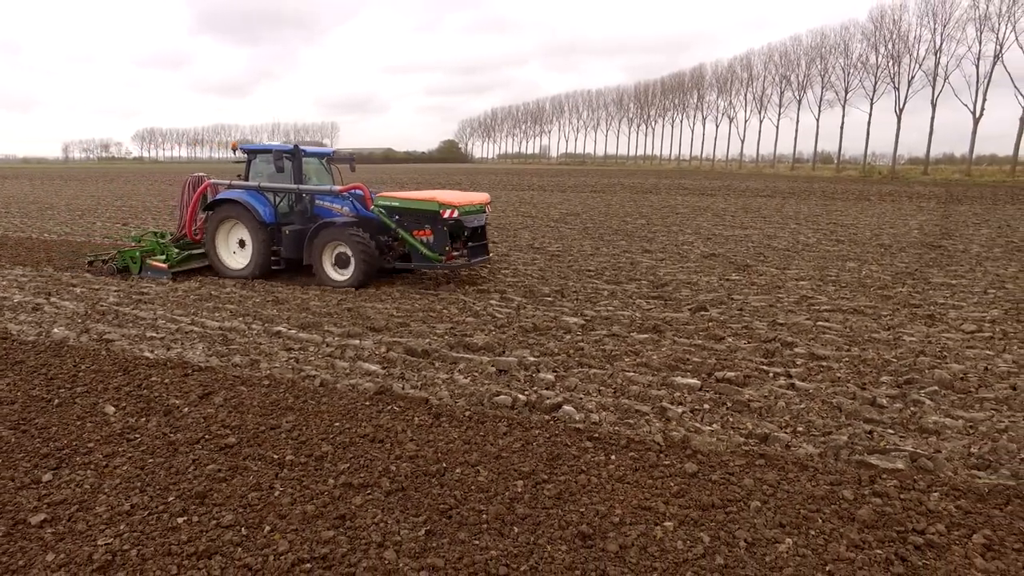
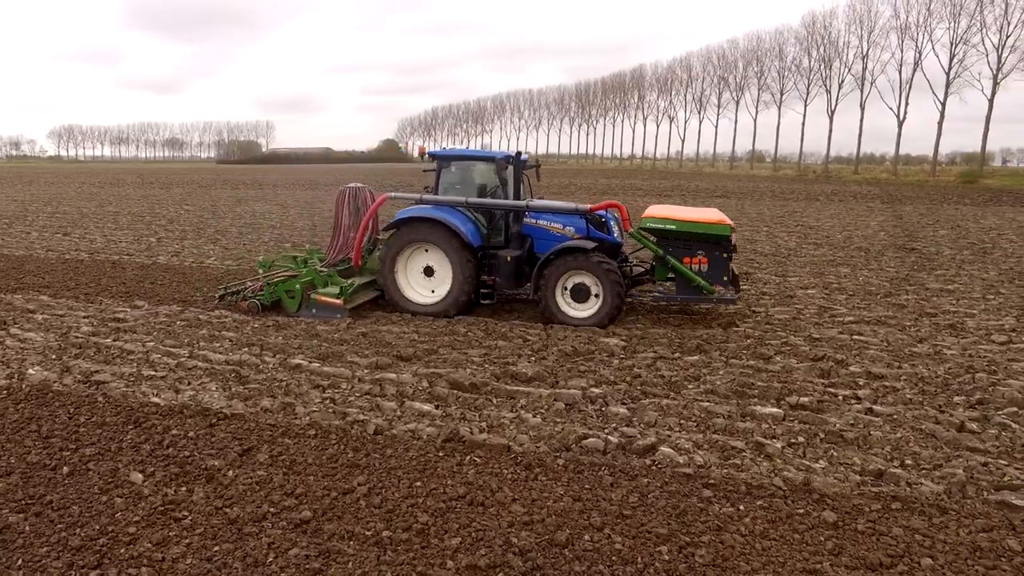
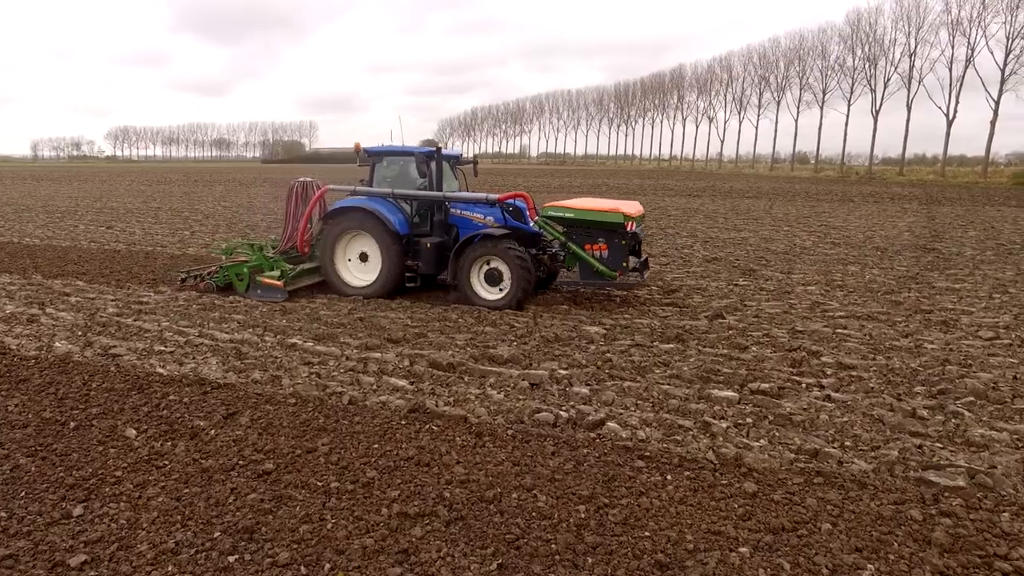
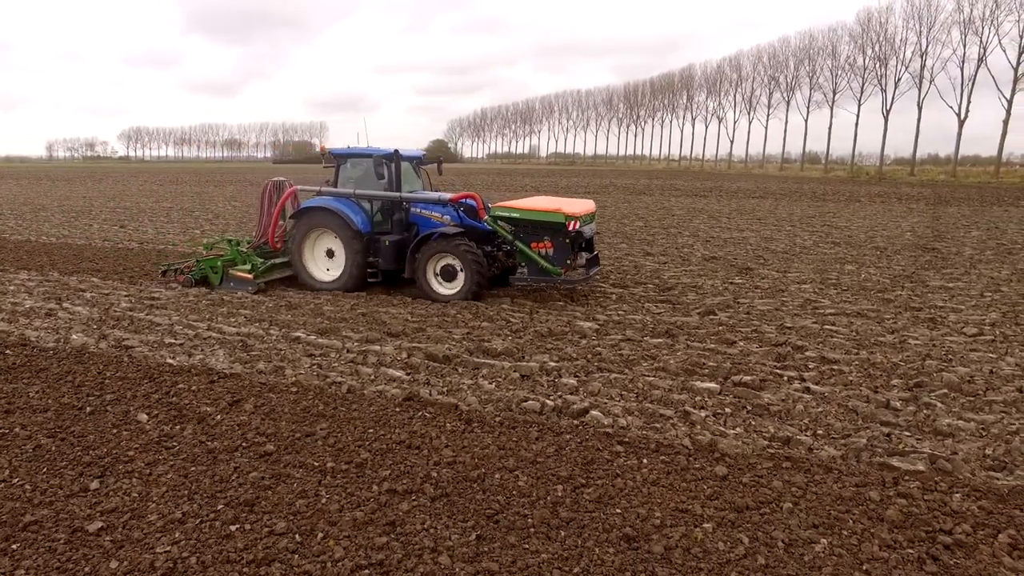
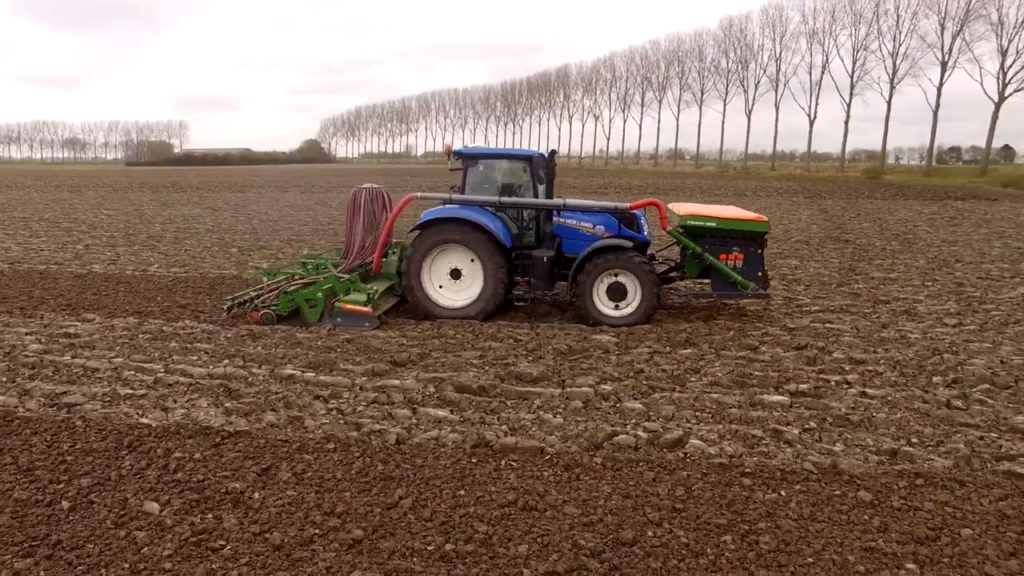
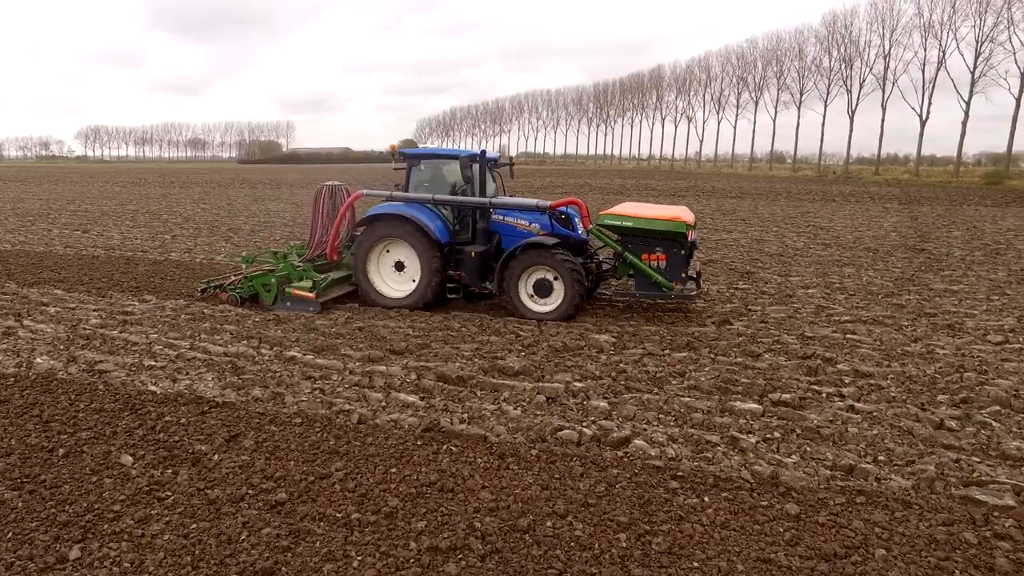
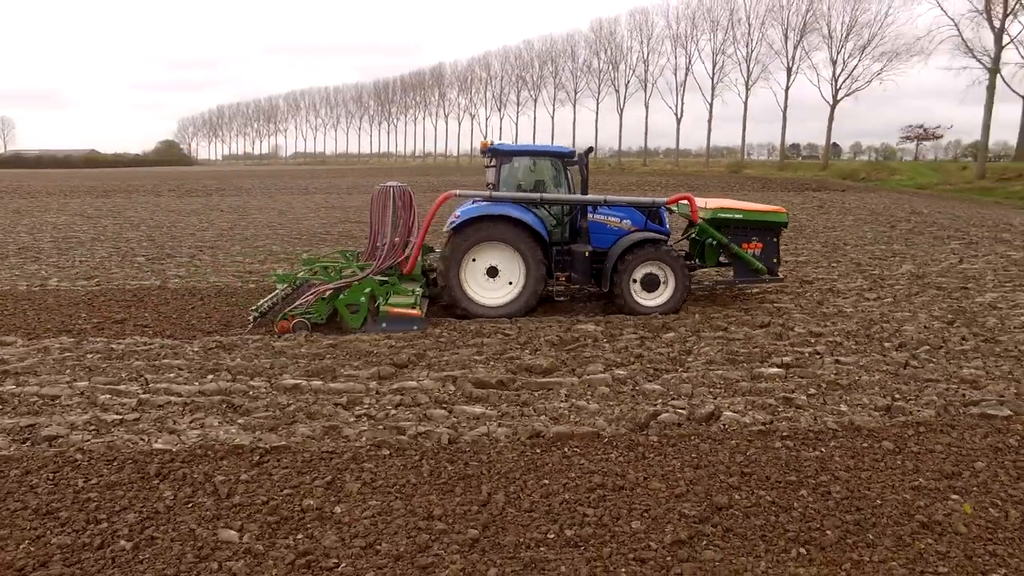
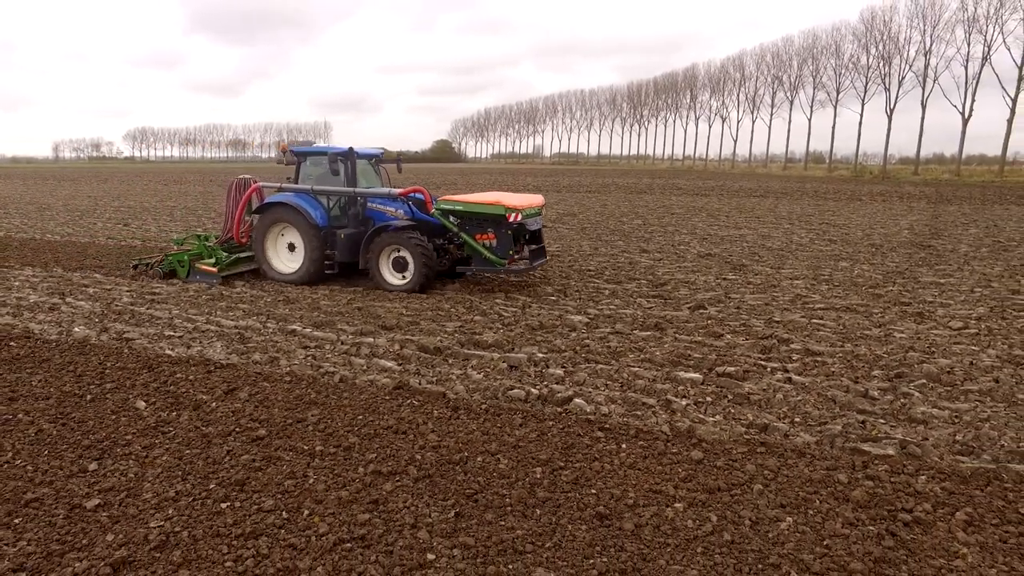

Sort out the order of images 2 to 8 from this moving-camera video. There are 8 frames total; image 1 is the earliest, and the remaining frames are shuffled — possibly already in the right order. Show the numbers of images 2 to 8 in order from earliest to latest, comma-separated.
8, 4, 3, 6, 2, 5, 7
